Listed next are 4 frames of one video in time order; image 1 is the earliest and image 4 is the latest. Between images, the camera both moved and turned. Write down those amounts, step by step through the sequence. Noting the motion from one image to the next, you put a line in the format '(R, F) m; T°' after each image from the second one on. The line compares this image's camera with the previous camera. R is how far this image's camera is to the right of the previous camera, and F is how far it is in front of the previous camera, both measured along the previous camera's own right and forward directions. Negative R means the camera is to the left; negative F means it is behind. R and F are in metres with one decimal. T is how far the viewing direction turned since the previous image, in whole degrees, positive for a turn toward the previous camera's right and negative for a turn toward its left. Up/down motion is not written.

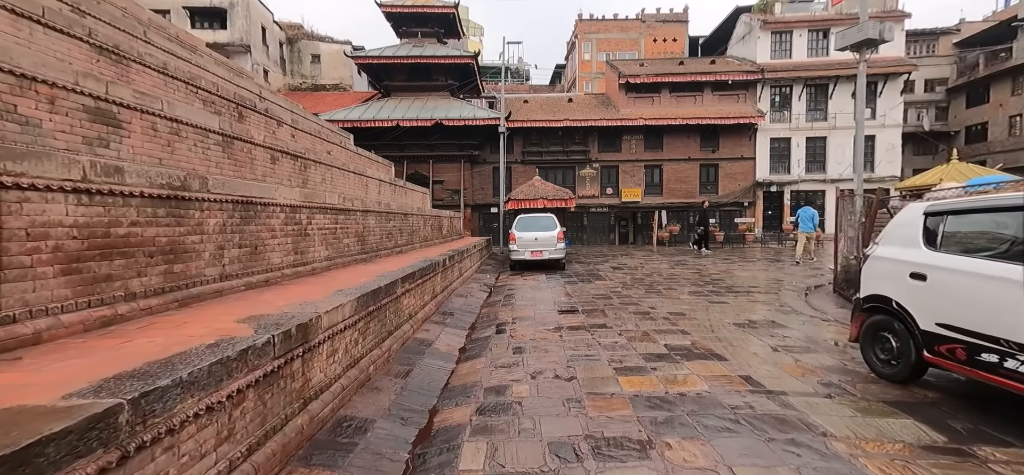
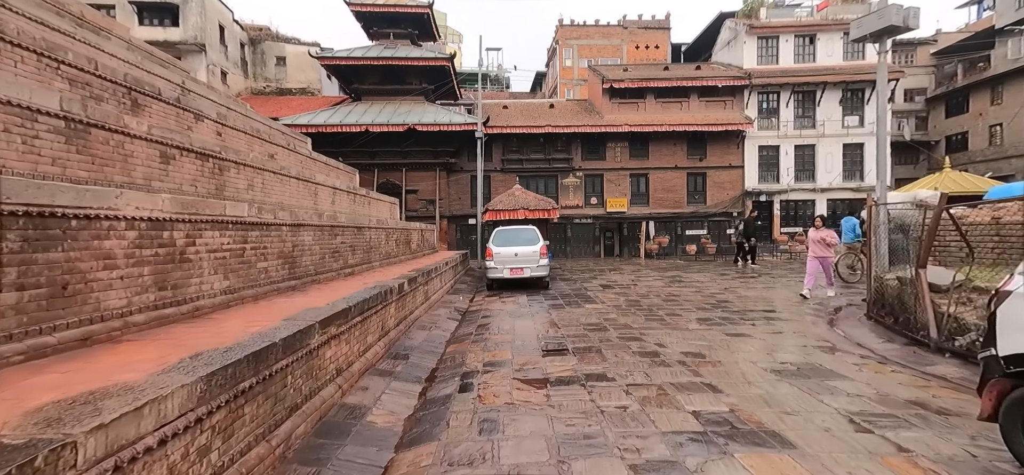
(+0.1, +1.4) m; +2°
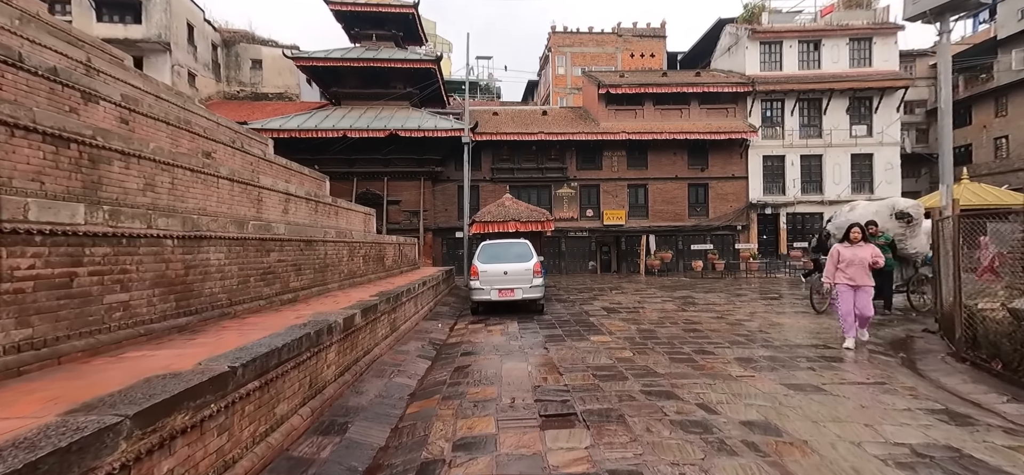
(+0.1, +1.5) m; +1°
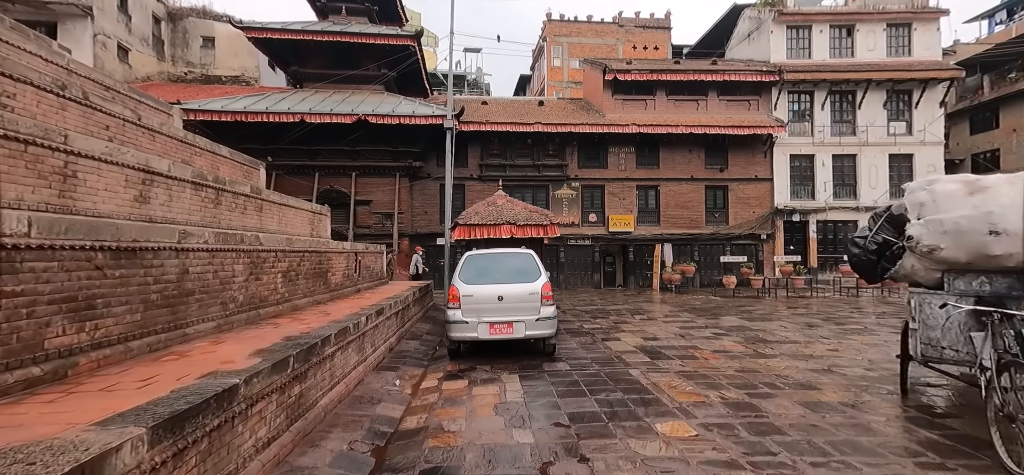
(-0.2, +3.0) m; +2°
